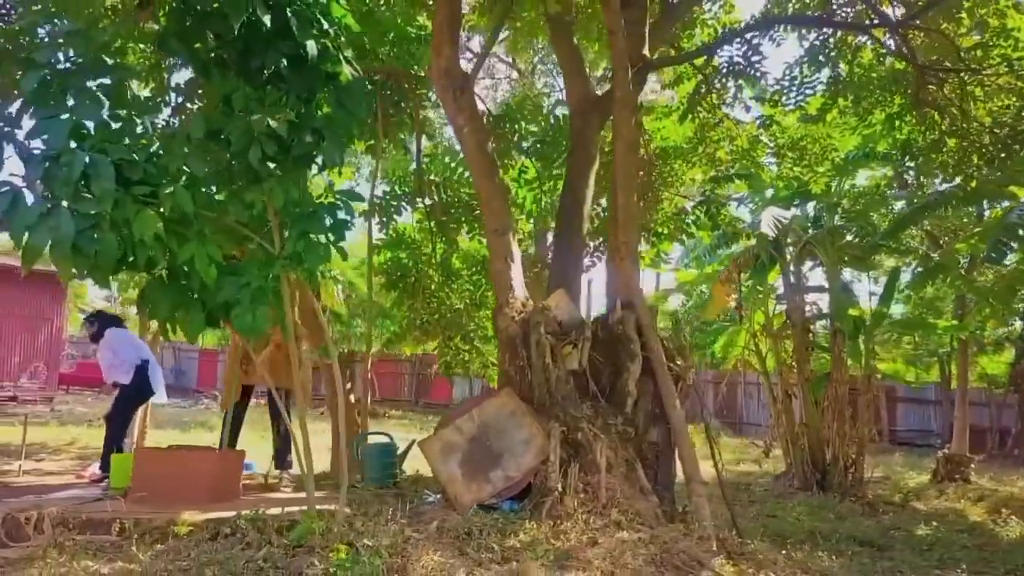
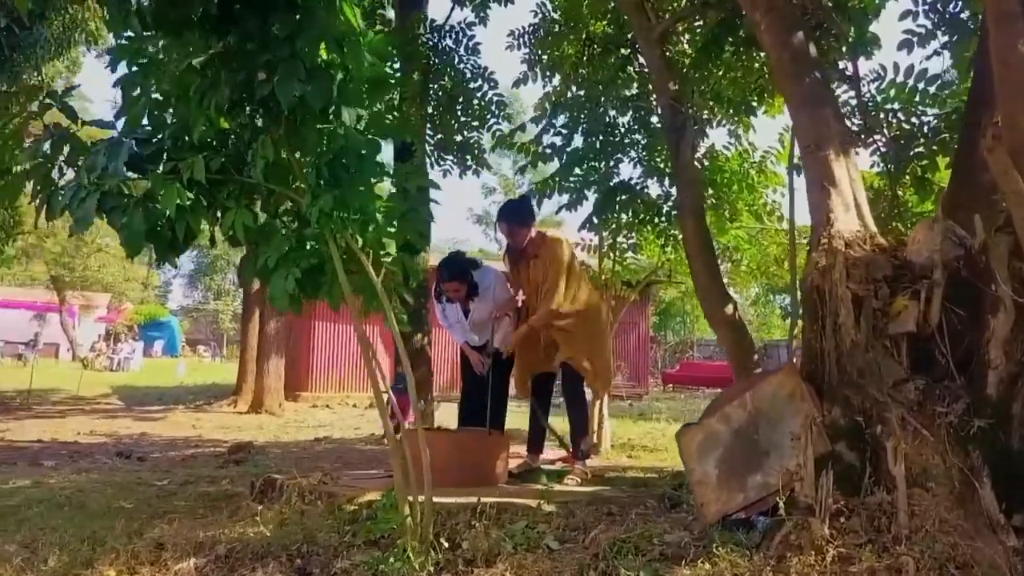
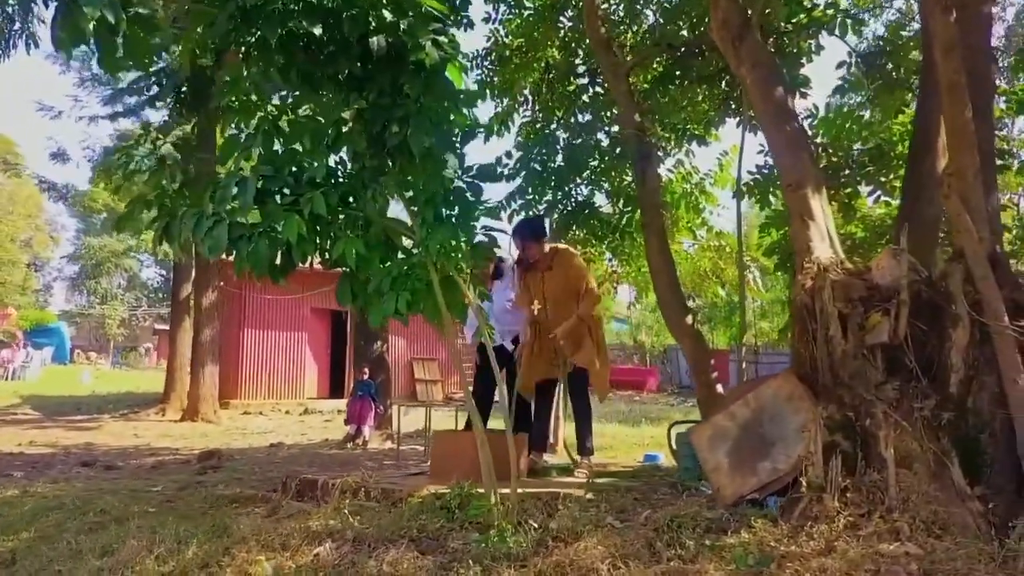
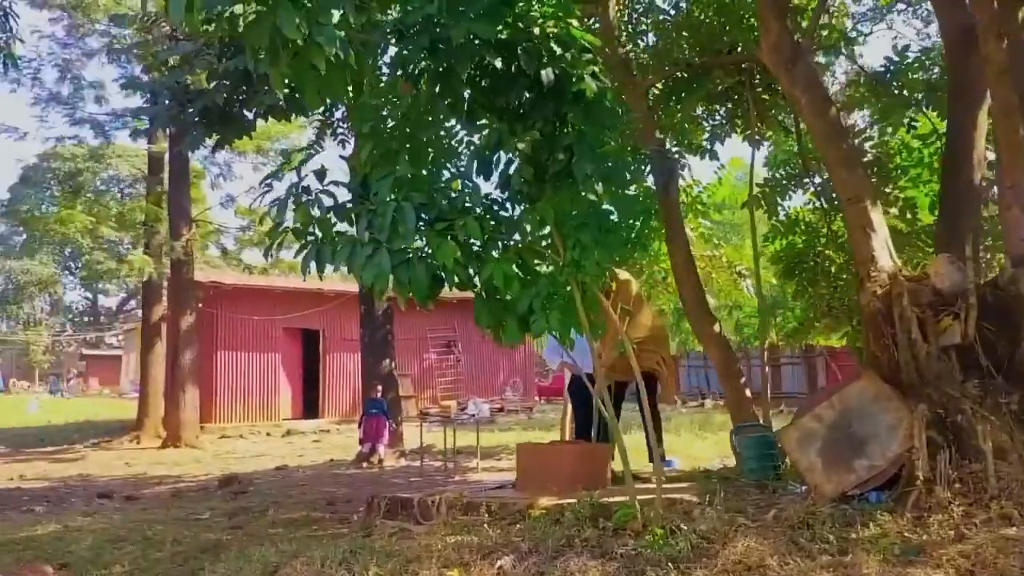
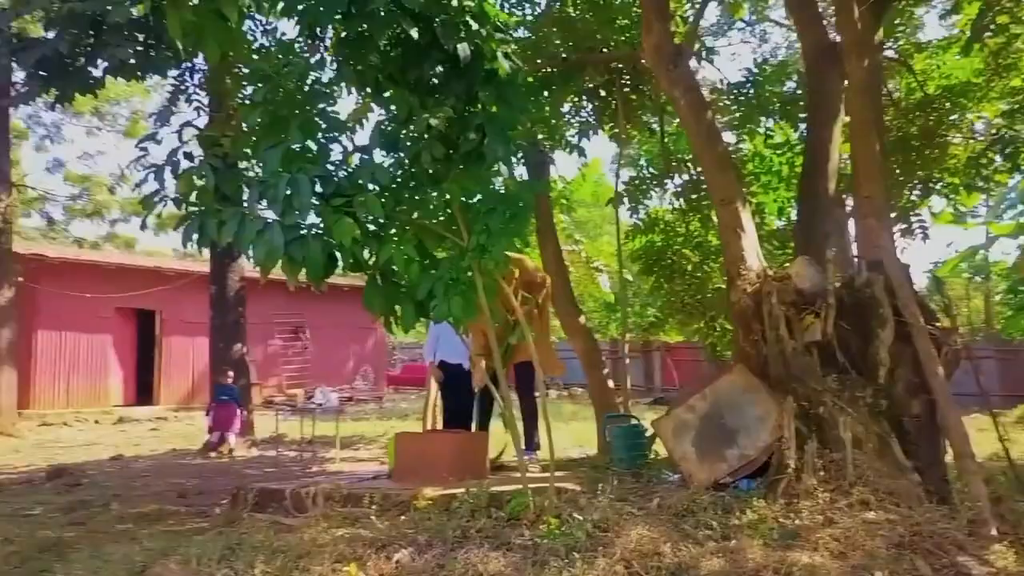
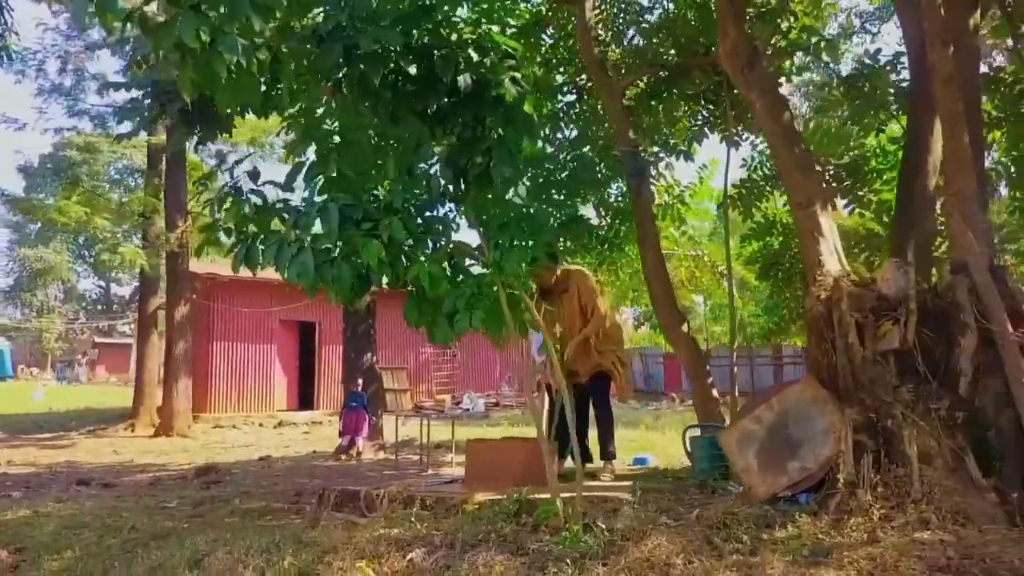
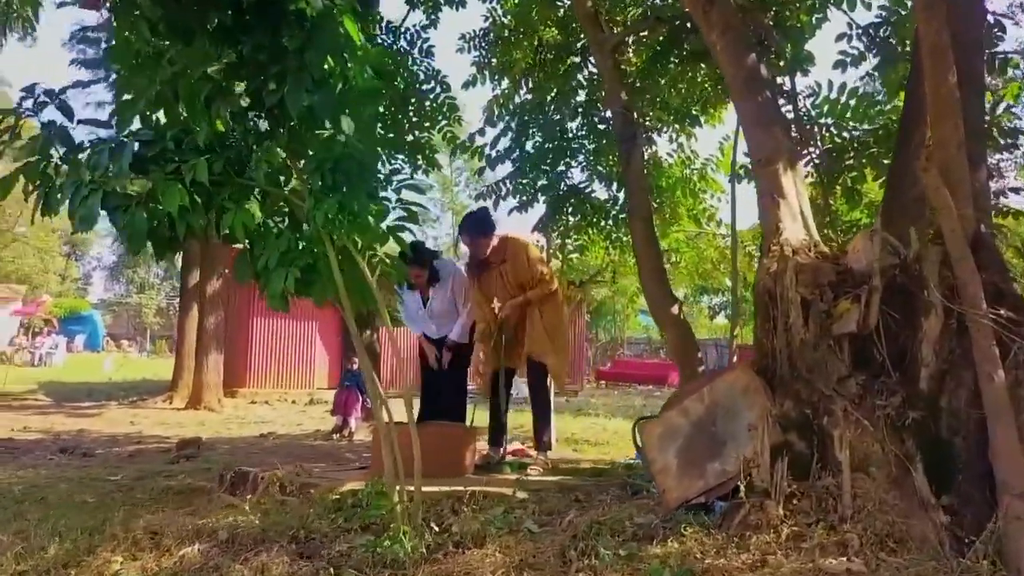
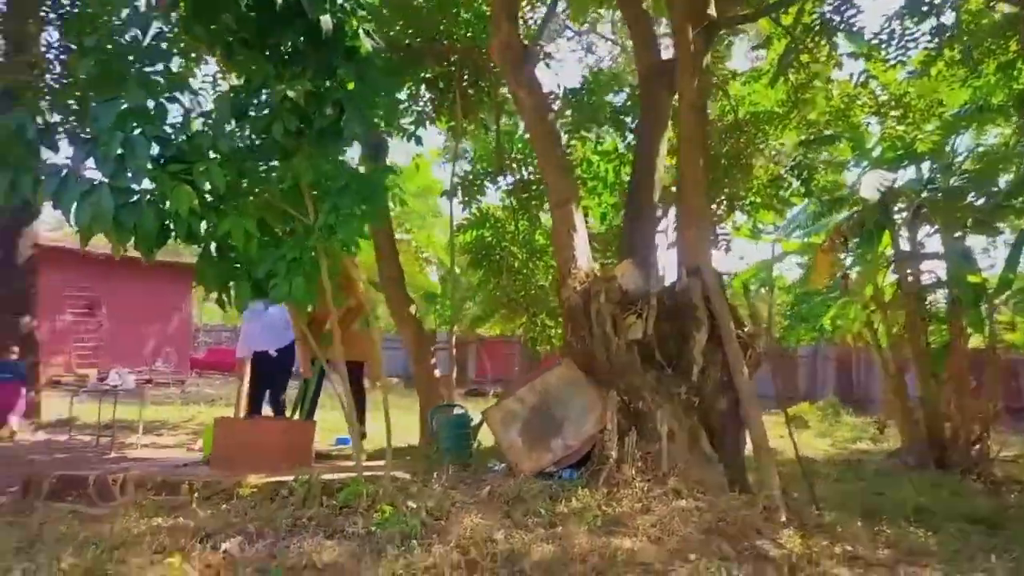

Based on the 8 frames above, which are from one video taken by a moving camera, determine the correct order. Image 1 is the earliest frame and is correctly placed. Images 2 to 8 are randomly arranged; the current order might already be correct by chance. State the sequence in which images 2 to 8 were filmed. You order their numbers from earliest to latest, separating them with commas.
8, 5, 4, 6, 3, 7, 2
